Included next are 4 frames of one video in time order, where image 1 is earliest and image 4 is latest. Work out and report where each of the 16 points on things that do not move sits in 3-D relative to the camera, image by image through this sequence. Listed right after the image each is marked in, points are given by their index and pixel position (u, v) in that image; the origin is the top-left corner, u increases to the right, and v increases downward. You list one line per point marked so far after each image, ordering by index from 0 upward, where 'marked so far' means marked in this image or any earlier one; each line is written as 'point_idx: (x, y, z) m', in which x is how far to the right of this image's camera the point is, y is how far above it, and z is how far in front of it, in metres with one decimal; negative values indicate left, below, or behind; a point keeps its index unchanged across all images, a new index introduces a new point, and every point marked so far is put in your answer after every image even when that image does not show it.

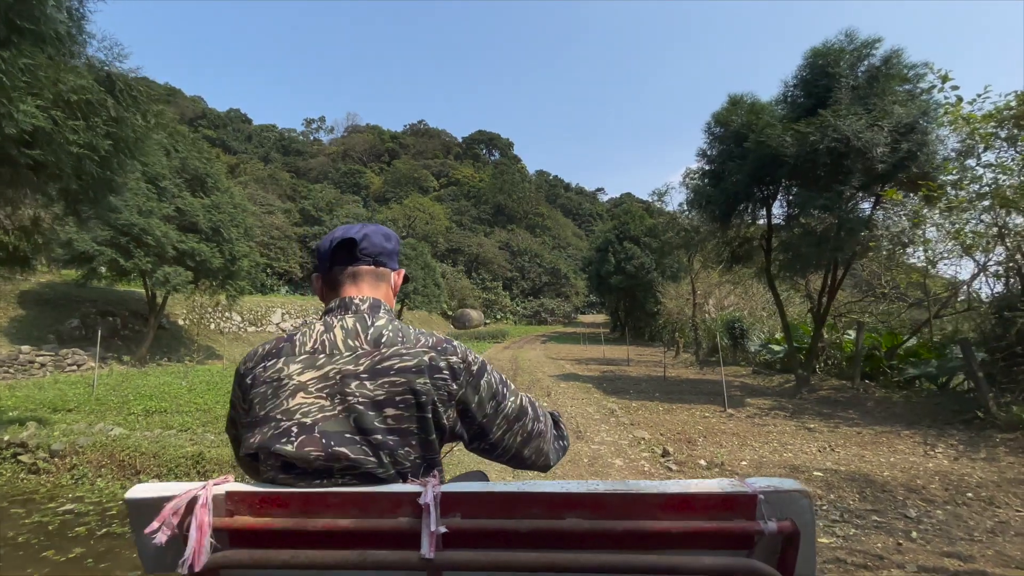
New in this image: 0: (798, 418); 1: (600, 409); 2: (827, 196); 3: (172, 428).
0: (+3.9, -1.8, +8.4) m
1: (+1.2, -1.7, +8.3) m
2: (+5.1, +1.5, +9.7) m
3: (-3.7, -1.5, +6.5) m
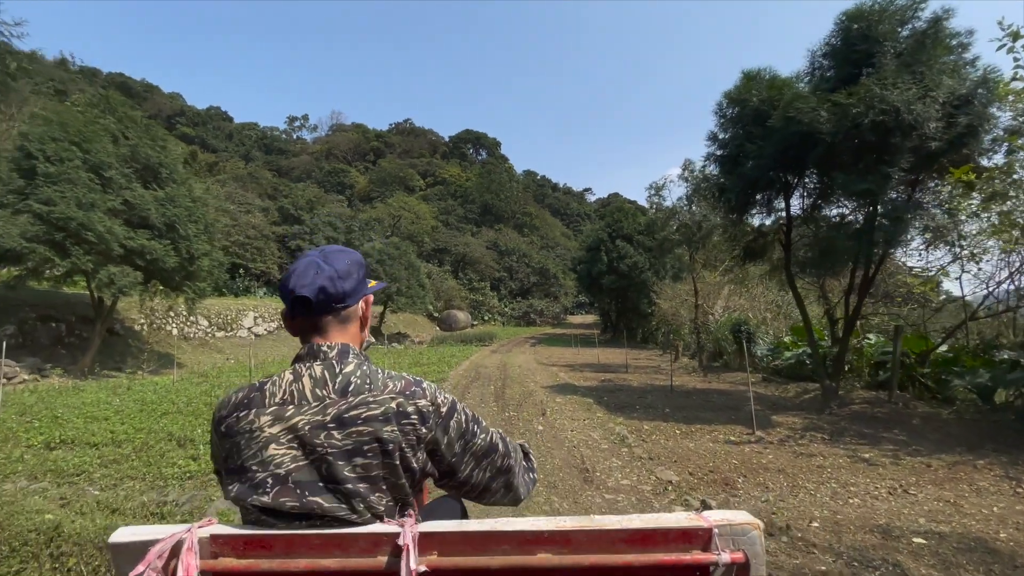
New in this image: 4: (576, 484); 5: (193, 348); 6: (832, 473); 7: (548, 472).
0: (+3.8, -1.8, +7.0) m
1: (+1.1, -1.7, +6.9) m
2: (+4.9, +1.5, +8.4) m
3: (-3.8, -1.5, +5.0) m
4: (+0.5, -1.6, +5.1) m
5: (-9.5, -1.8, +18.0) m
6: (+2.9, -1.7, +5.5) m
7: (+0.3, -1.7, +5.4) m
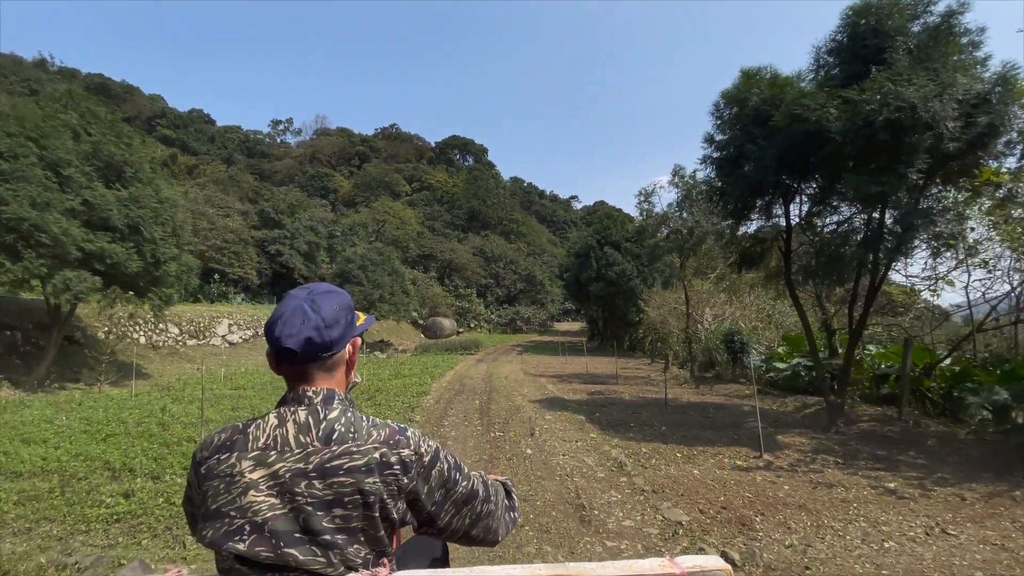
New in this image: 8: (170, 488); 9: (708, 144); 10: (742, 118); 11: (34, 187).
0: (+3.6, -1.9, +6.4) m
1: (+0.9, -1.8, +6.2) m
2: (+4.8, +1.4, +7.8) m
3: (-3.9, -1.6, +4.2) m
4: (+0.4, -1.7, +4.4) m
5: (-9.9, -2.0, +17.1) m
6: (+2.8, -1.8, +4.9) m
7: (+0.2, -1.7, +4.7) m
8: (-2.9, -1.7, +5.2) m
9: (+3.5, +2.6, +10.9) m
10: (+3.7, +2.7, +9.8) m
11: (-9.5, +2.0, +12.1) m
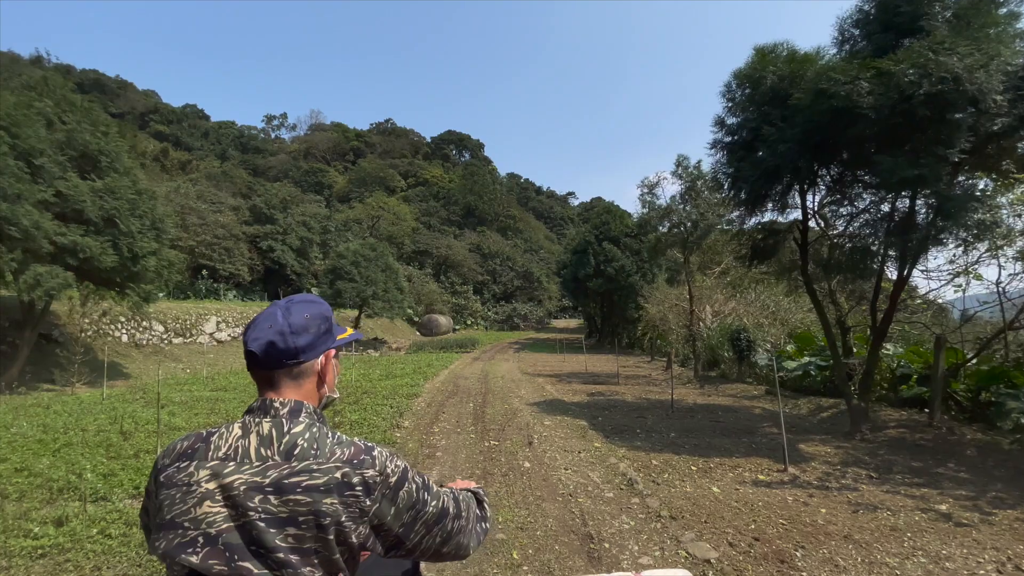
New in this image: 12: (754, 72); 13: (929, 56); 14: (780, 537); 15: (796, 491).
0: (+3.6, -1.9, +5.7) m
1: (+0.9, -1.7, +5.5) m
2: (+4.7, +1.4, +7.1) m
3: (-3.9, -1.6, +3.5) m
4: (+0.4, -1.7, +3.7) m
5: (-10.0, -1.9, +16.3) m
6: (+2.8, -1.7, +4.2) m
7: (+0.2, -1.7, +4.0) m
8: (-2.9, -1.7, +4.5) m
9: (+3.4, +2.7, +10.1) m
10: (+3.6, +2.8, +9.1) m
11: (-9.5, +2.1, +11.3) m
12: (+3.6, +3.2, +9.0) m
13: (+4.6, +2.6, +6.8) m
14: (+1.8, -1.7, +4.1) m
15: (+2.5, -1.8, +5.4) m
